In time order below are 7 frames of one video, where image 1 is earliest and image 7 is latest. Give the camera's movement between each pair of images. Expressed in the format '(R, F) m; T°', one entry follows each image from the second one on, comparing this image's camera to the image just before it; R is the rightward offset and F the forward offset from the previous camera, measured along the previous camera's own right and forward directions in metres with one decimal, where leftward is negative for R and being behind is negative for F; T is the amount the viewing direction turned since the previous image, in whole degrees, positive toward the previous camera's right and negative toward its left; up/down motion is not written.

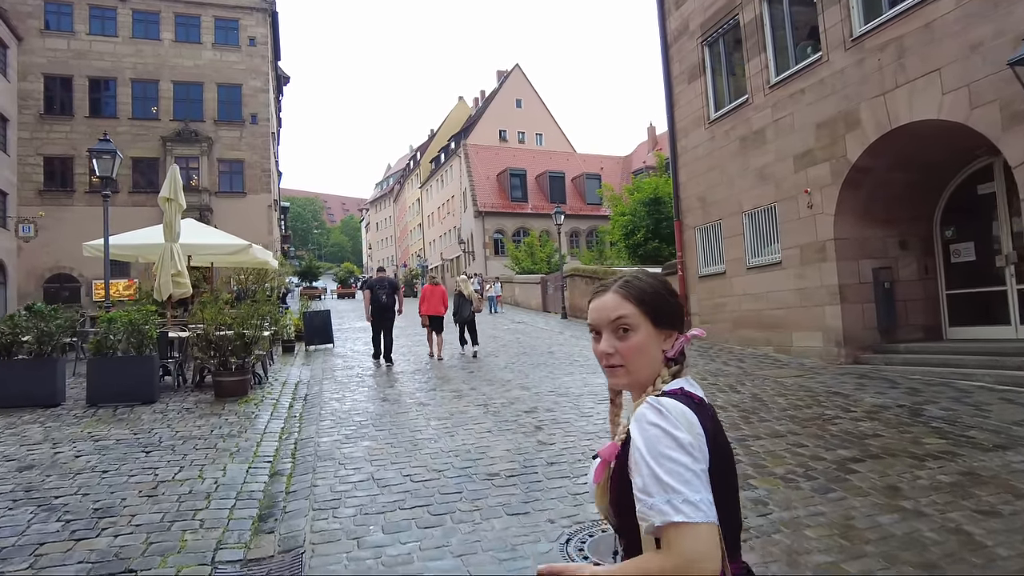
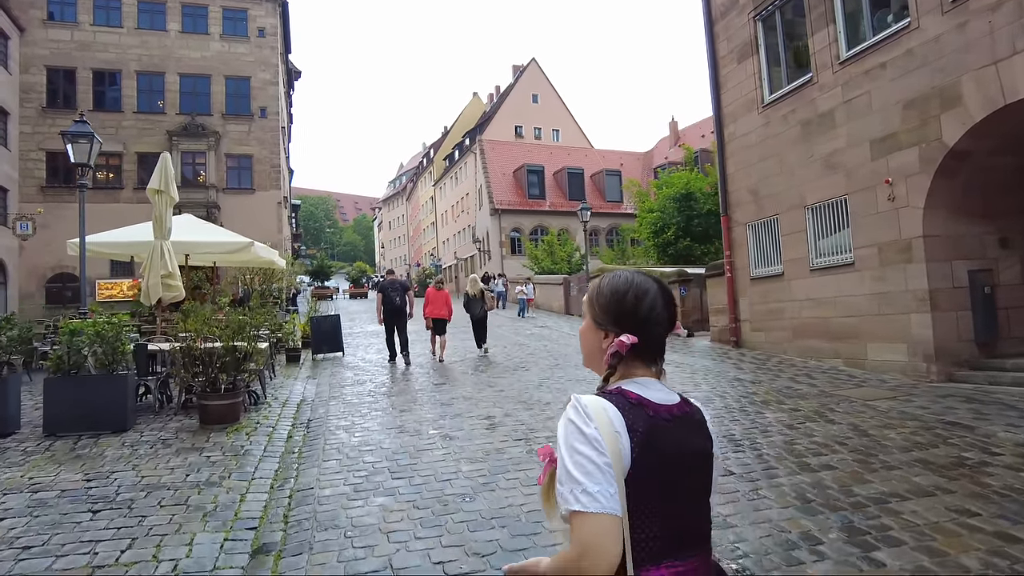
(-0.3, +1.4) m; -1°
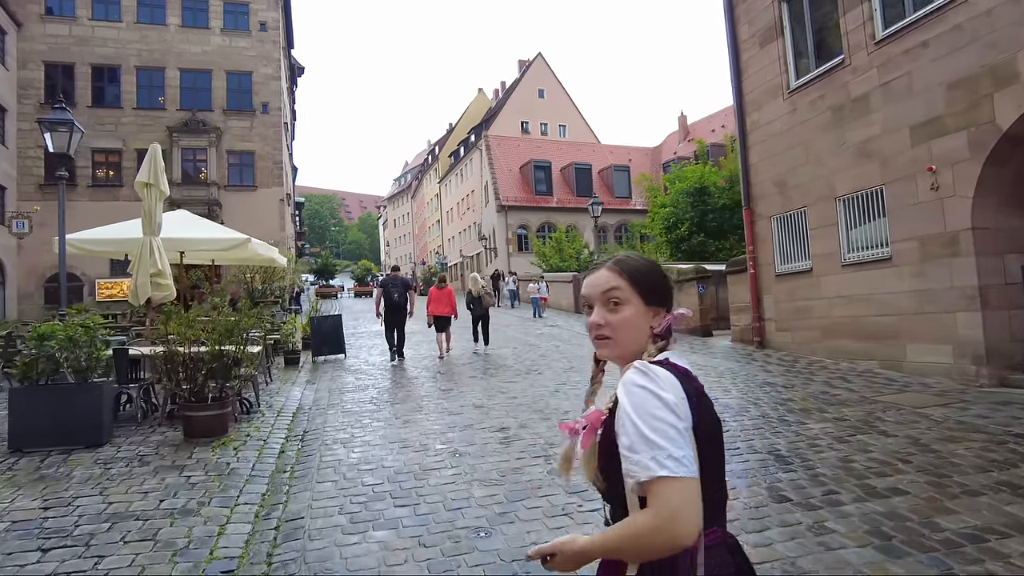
(-0.1, +0.7) m; 0°
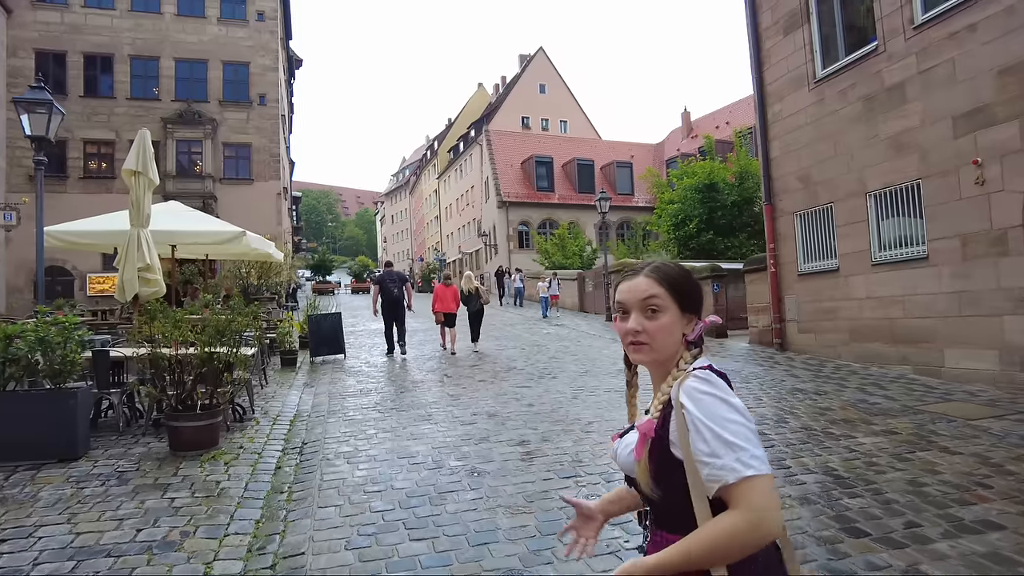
(-0.2, +0.6) m; 0°
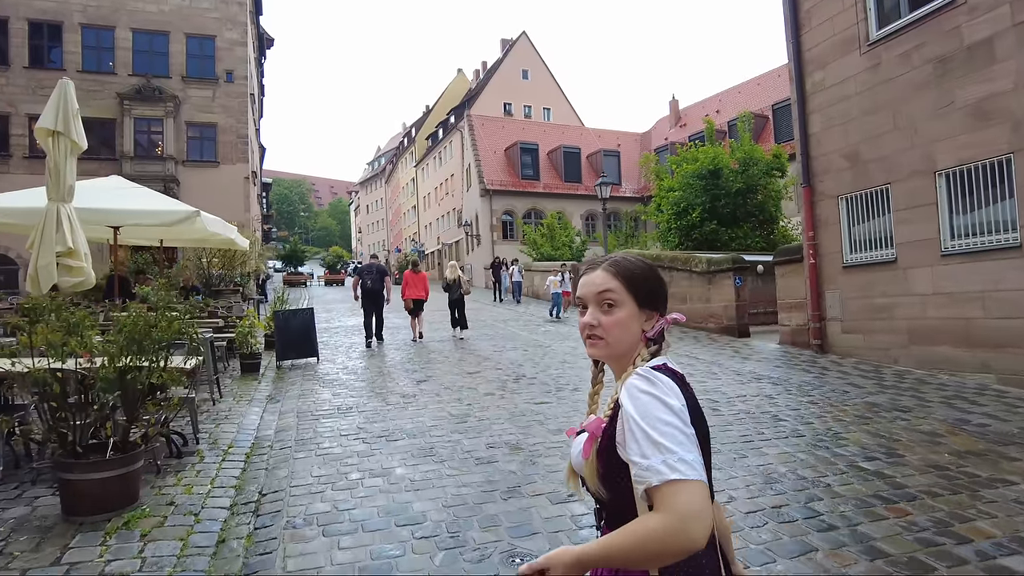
(-0.4, +1.6) m; +2°
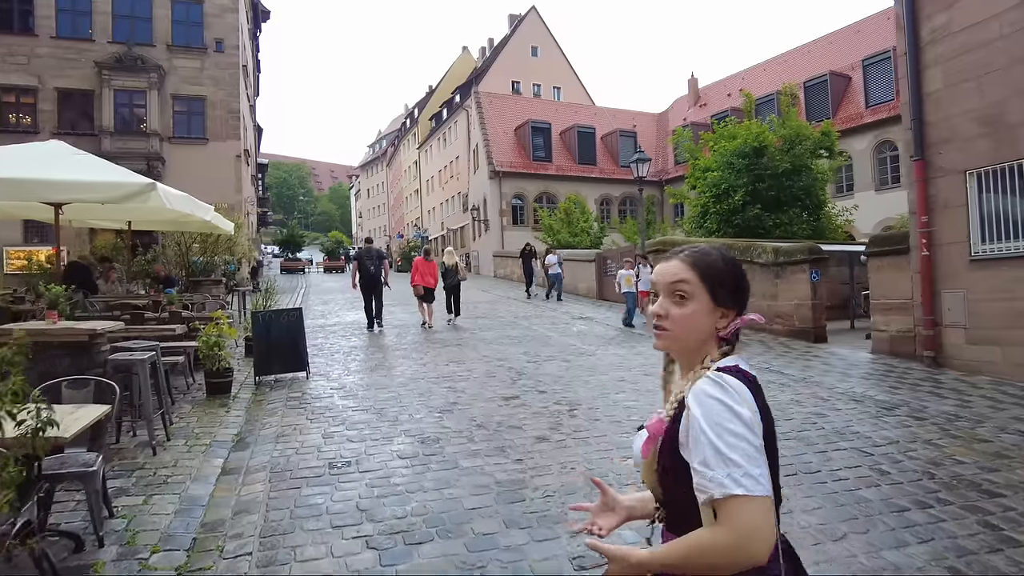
(-0.5, +2.1) m; 0°
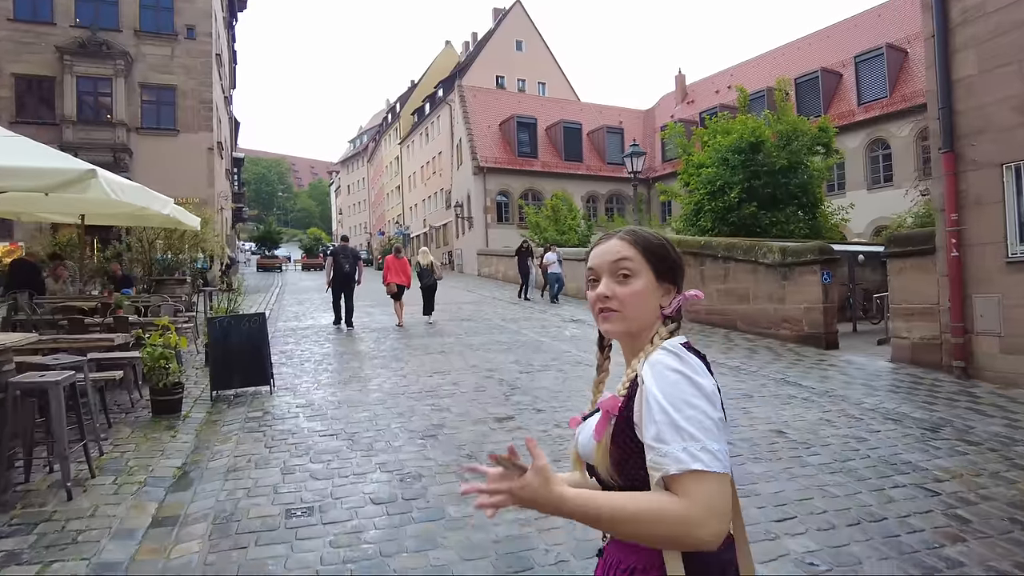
(-0.1, +0.9) m; +2°
